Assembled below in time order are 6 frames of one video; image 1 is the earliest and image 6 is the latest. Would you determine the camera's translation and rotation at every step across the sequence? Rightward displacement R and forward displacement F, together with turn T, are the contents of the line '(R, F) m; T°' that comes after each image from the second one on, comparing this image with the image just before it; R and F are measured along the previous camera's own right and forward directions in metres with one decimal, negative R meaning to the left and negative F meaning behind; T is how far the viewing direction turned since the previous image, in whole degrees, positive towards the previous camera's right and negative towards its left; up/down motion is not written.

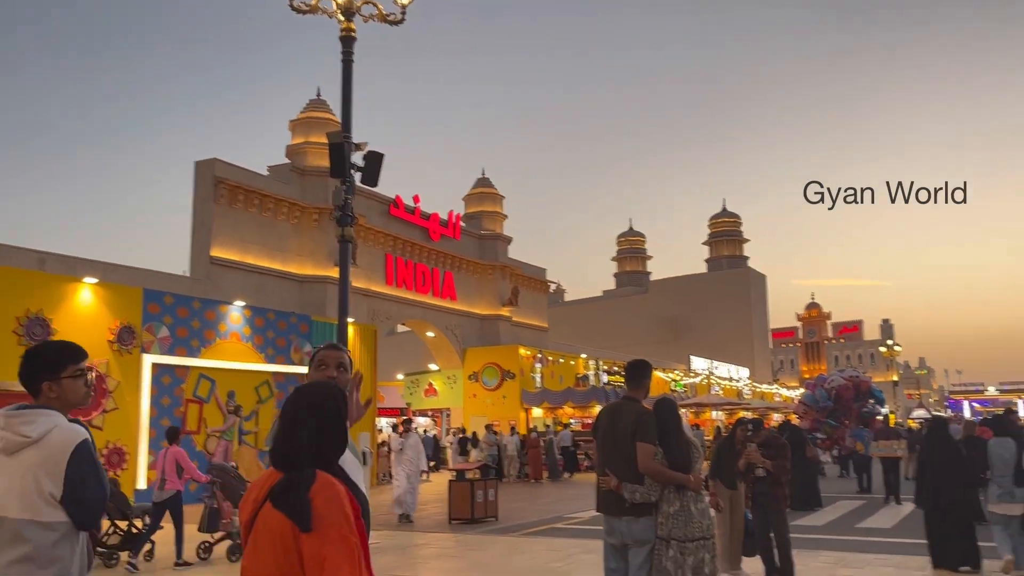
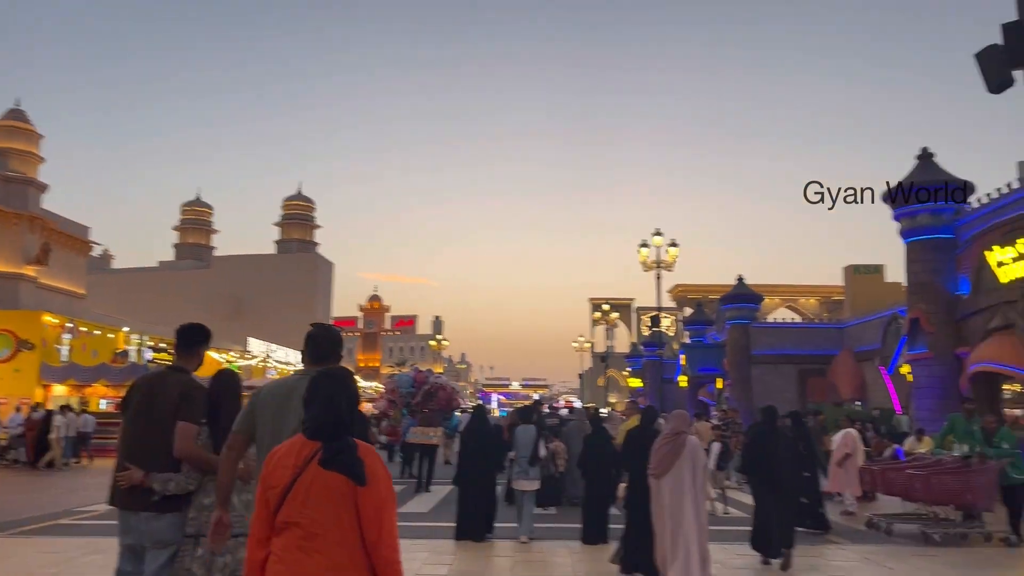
(+0.3, +1.0) m; +29°
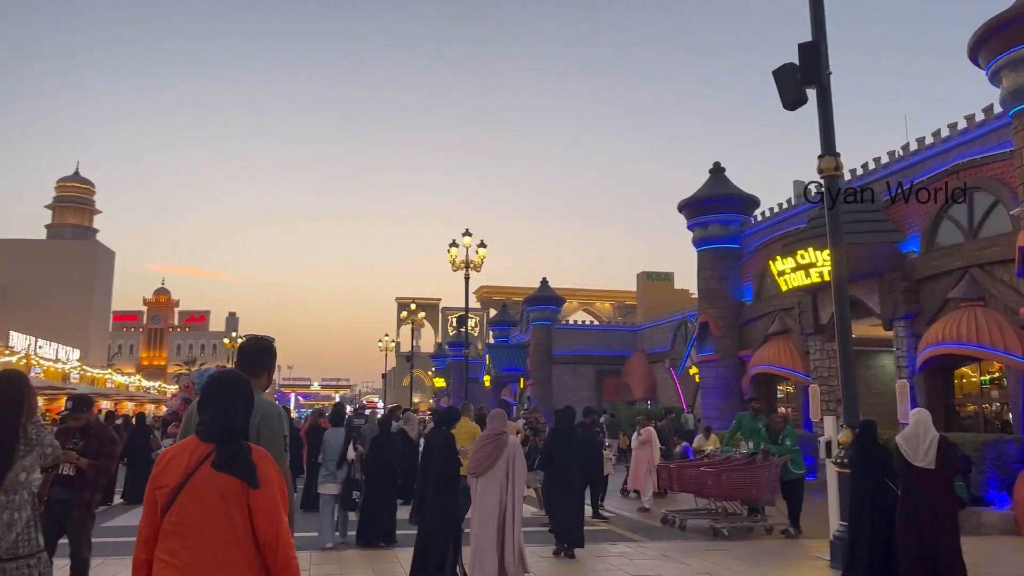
(0.0, +0.5) m; +13°
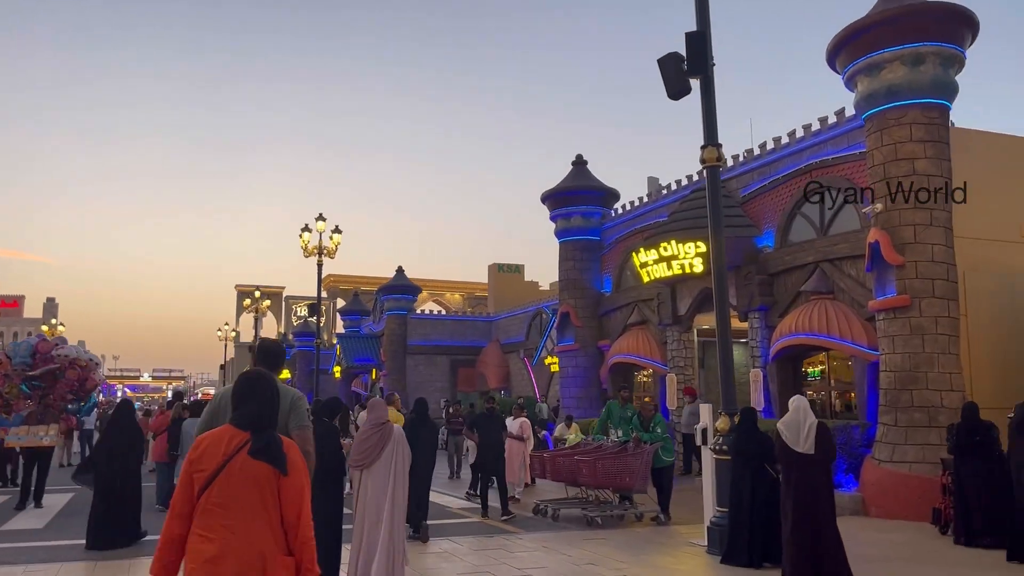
(-0.4, +0.5) m; +10°
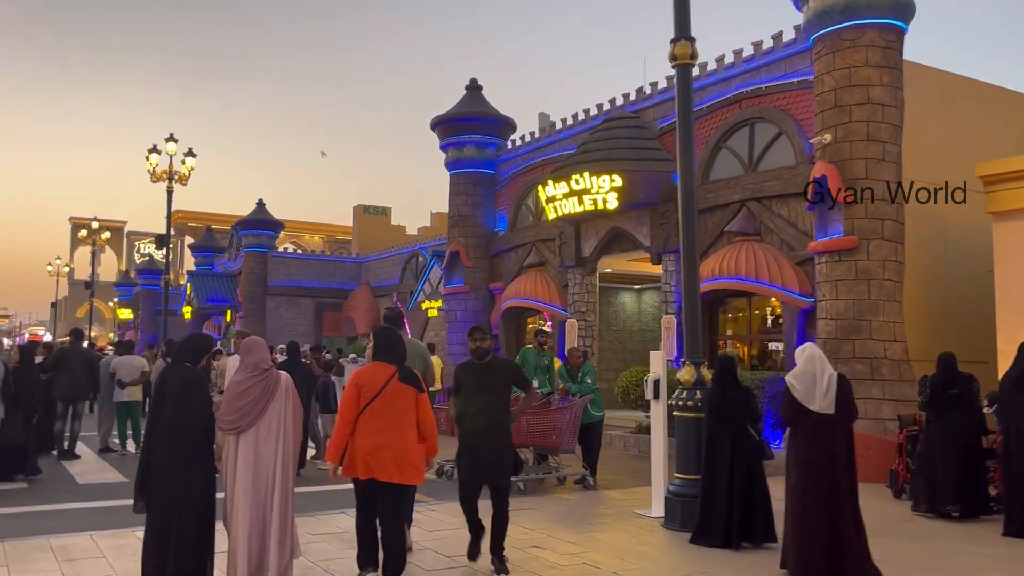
(-0.6, +2.1) m; +10°
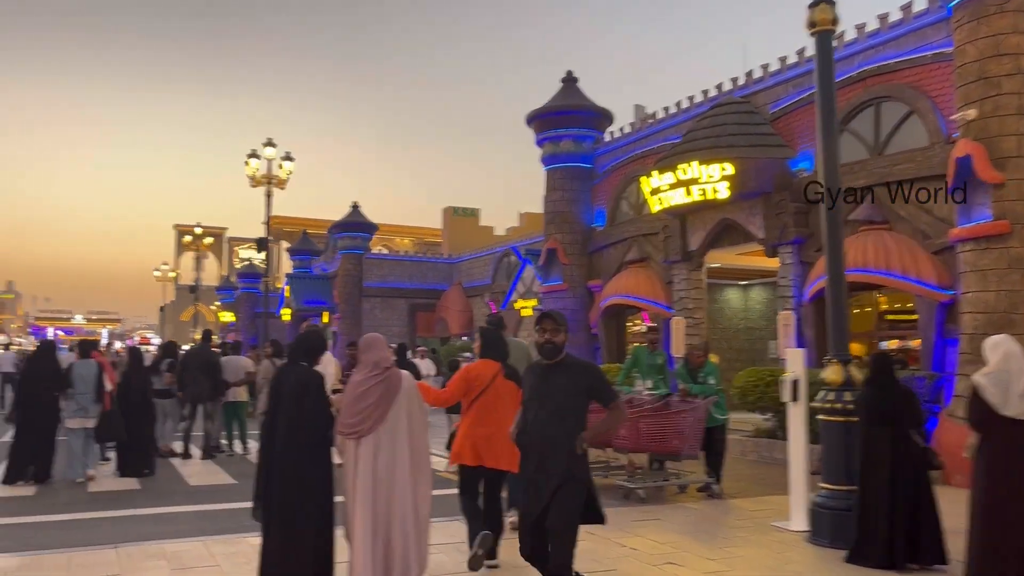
(-0.3, +0.5) m; -6°
